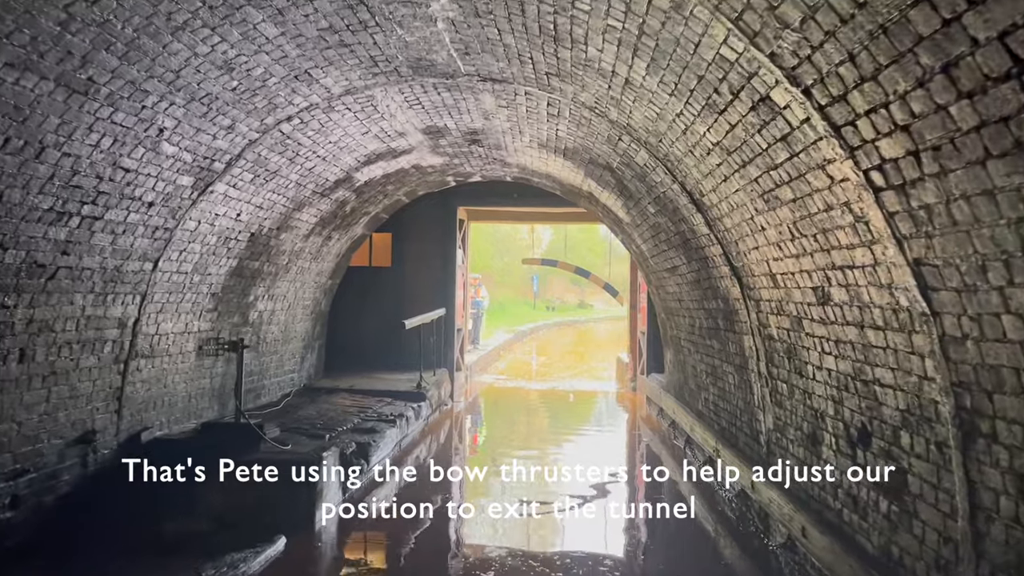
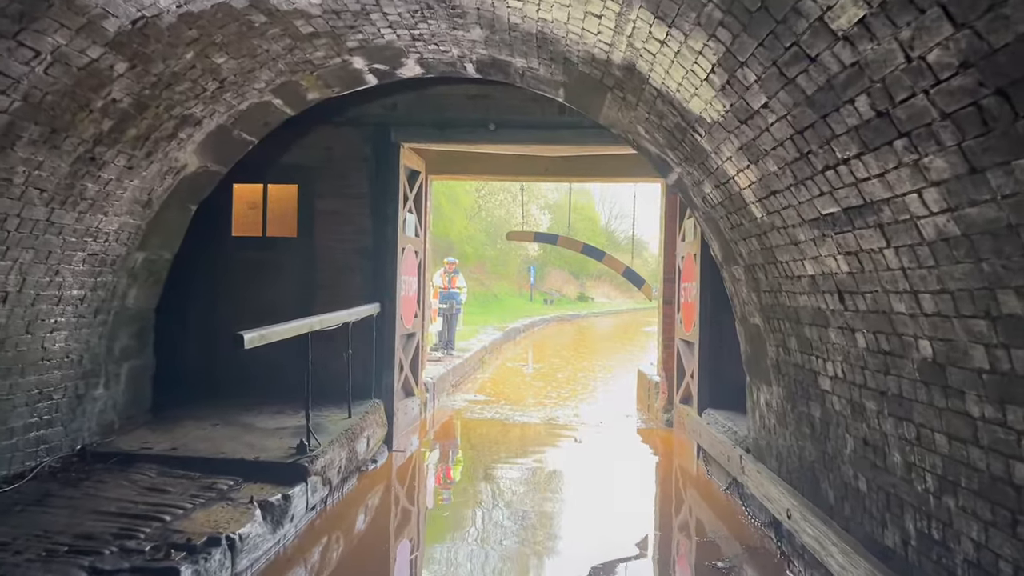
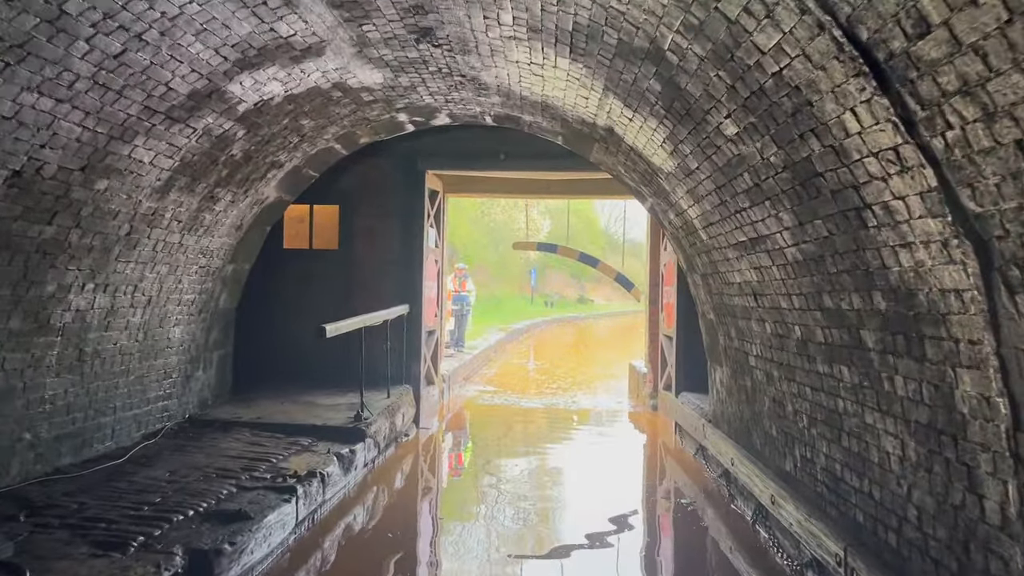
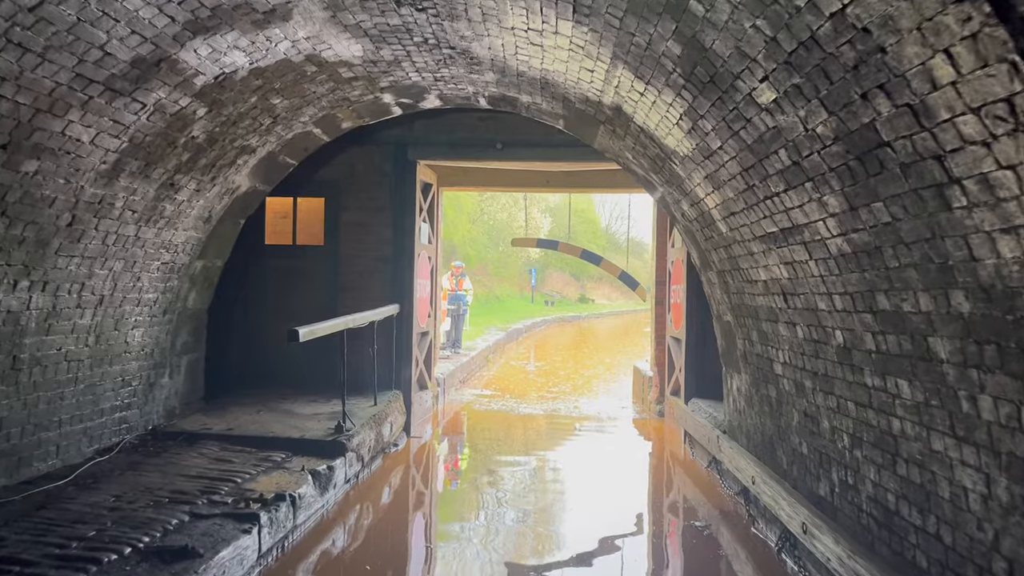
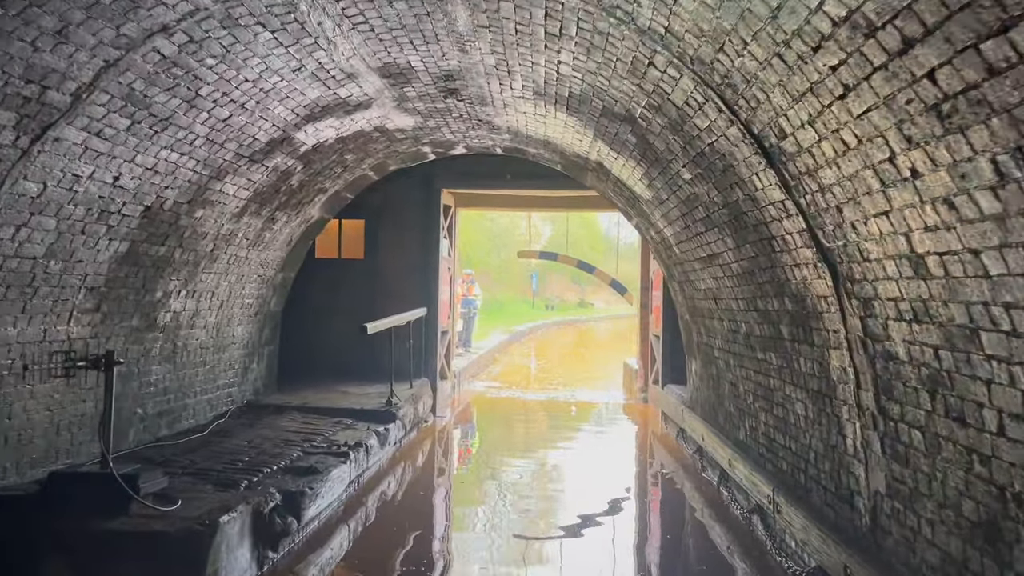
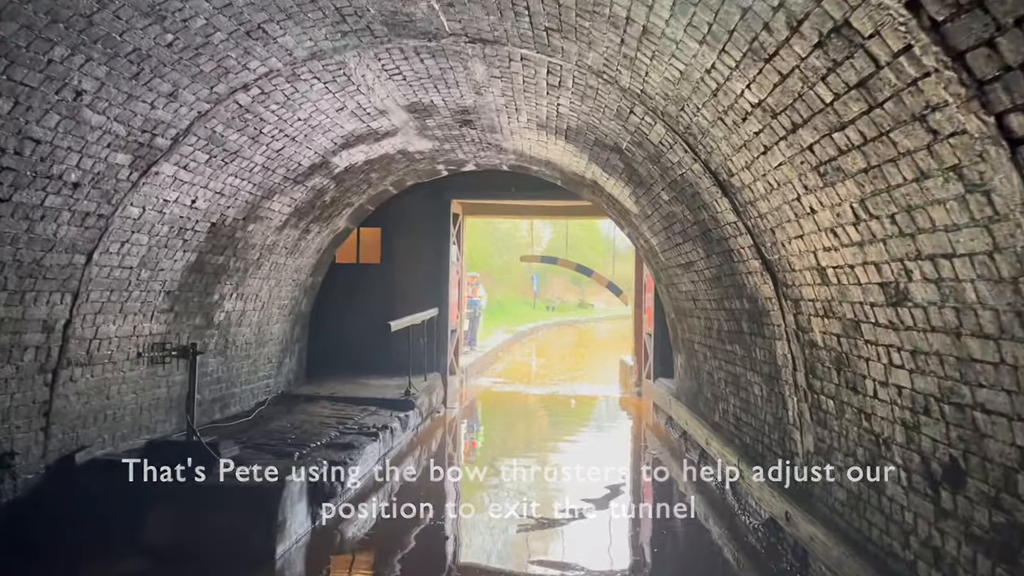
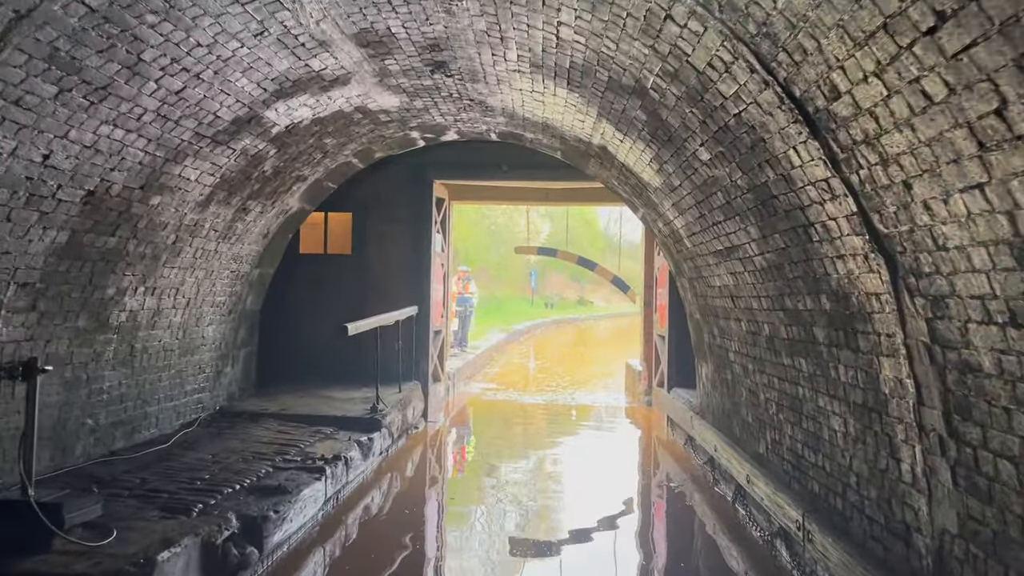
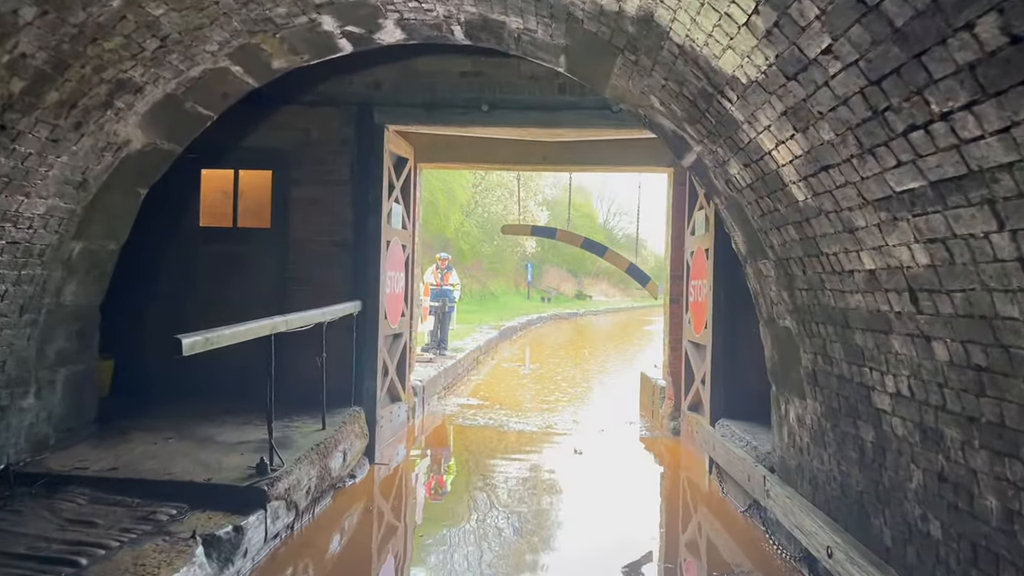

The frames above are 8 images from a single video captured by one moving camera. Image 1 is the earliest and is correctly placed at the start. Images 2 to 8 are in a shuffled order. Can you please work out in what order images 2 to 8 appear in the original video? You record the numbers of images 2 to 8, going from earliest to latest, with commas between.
6, 5, 7, 3, 4, 2, 8
